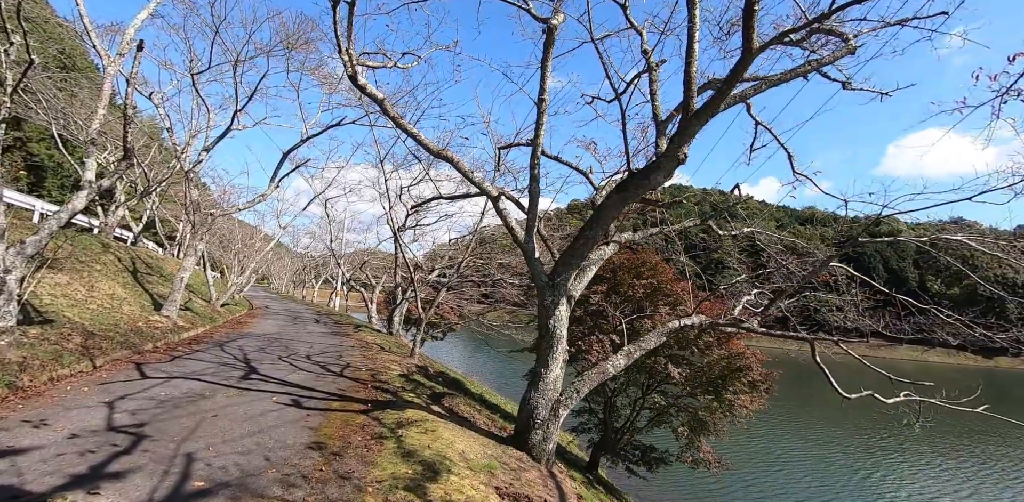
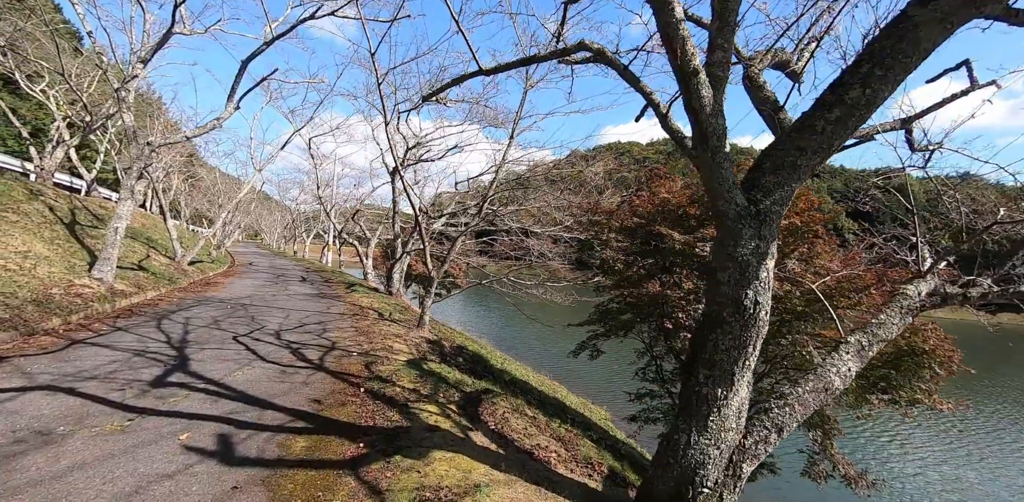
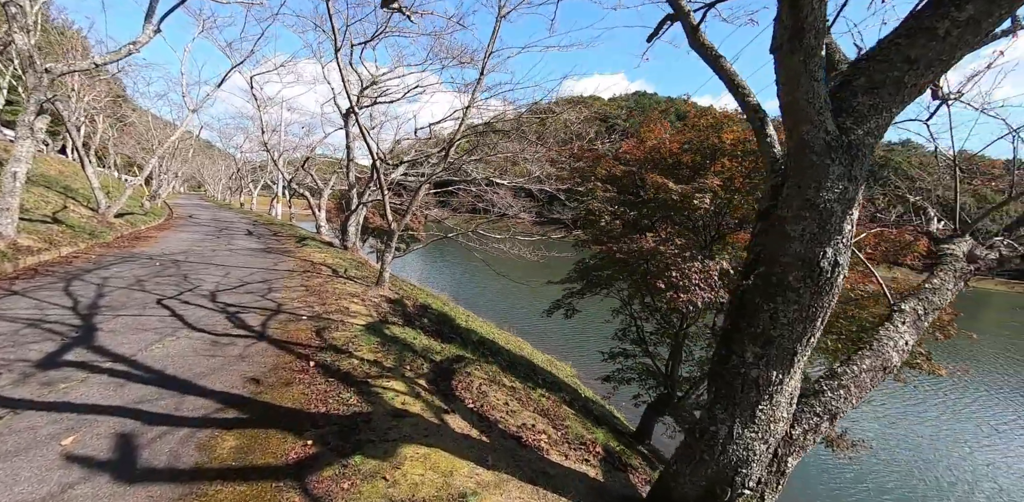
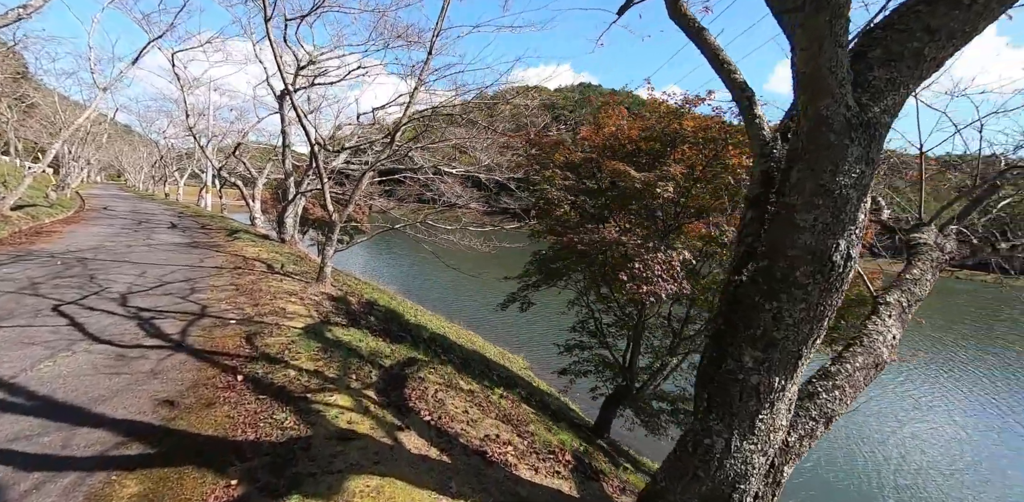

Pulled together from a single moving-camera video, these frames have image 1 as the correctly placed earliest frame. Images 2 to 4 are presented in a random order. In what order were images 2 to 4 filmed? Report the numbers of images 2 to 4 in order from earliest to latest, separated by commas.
2, 3, 4
